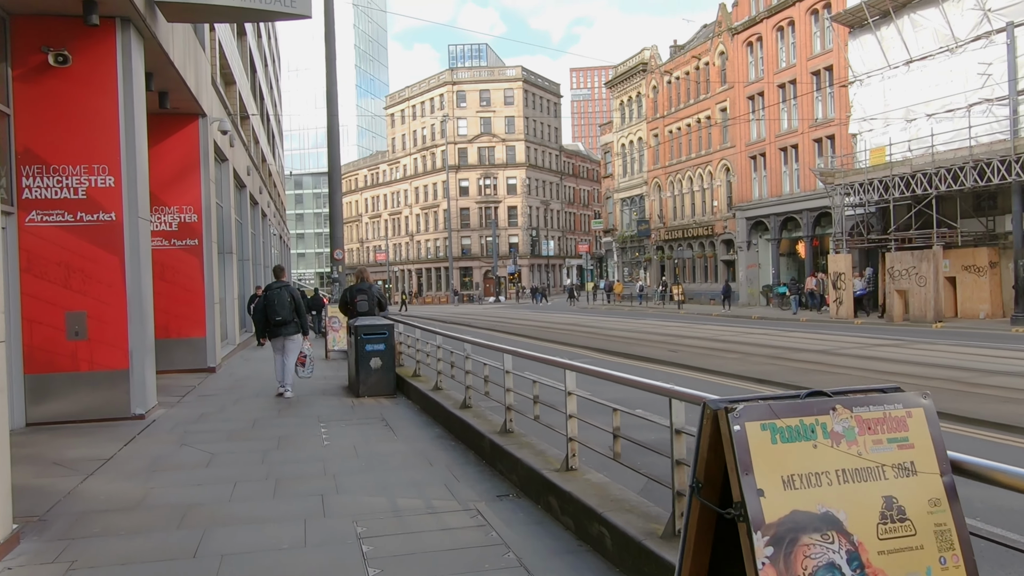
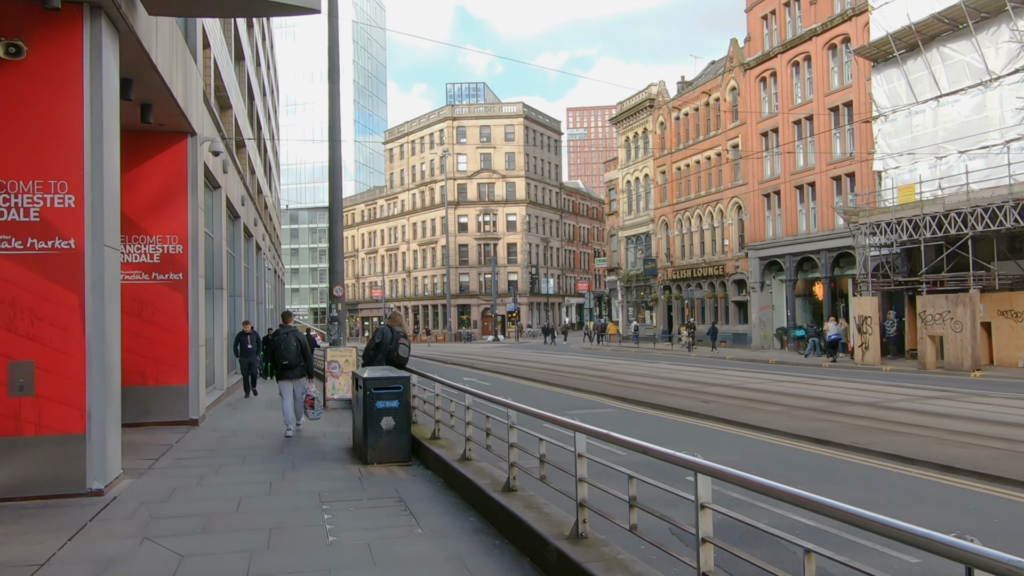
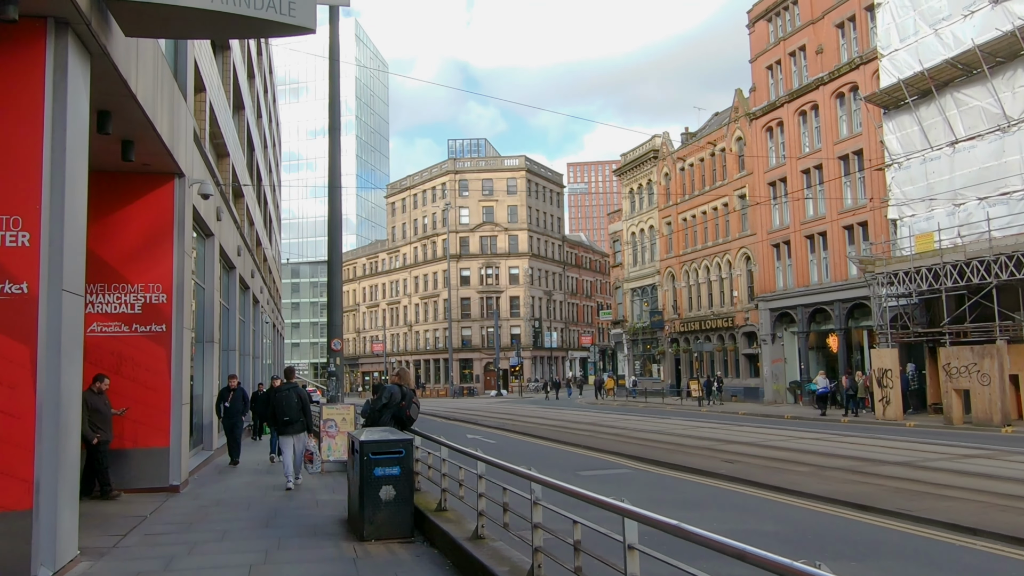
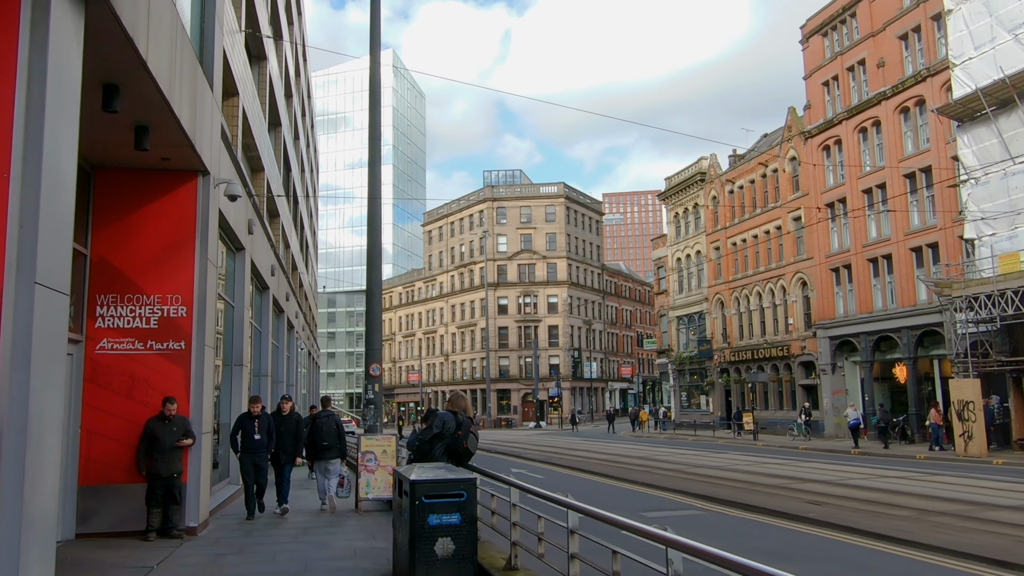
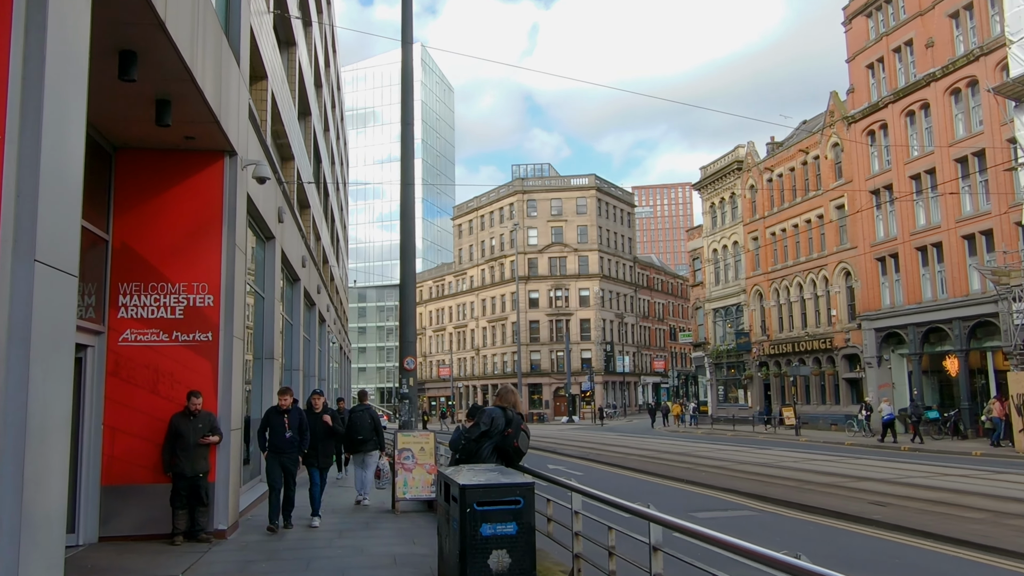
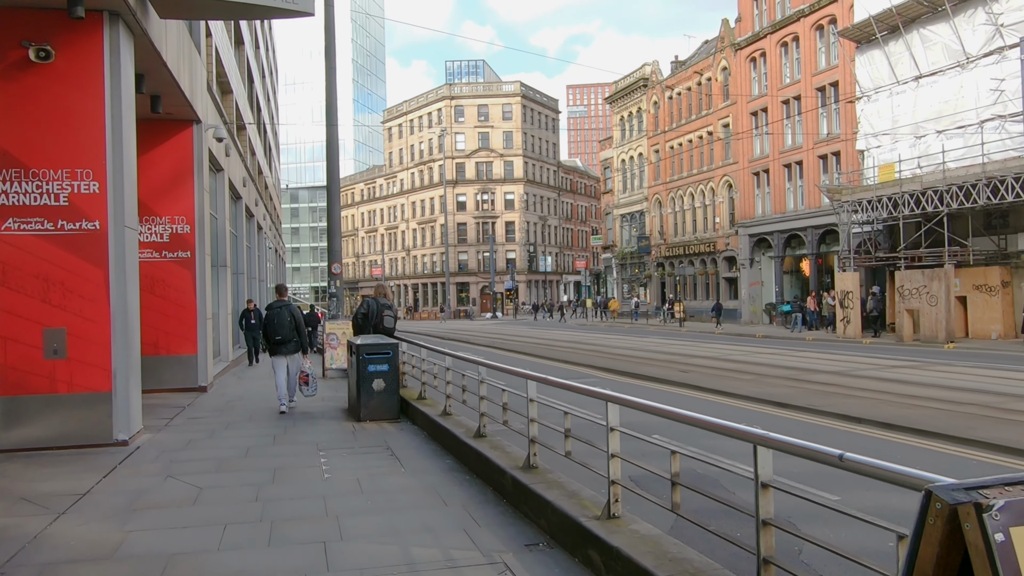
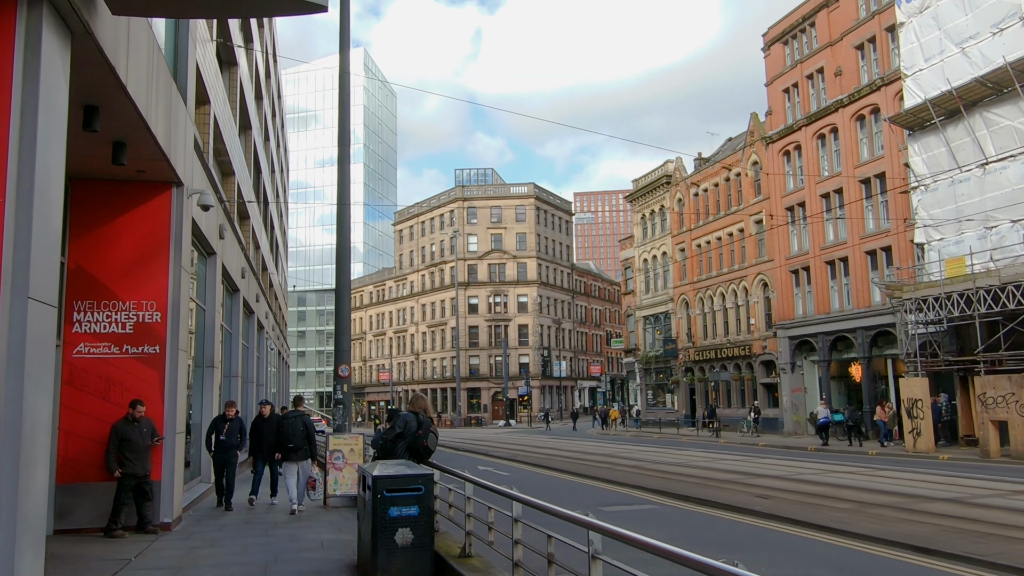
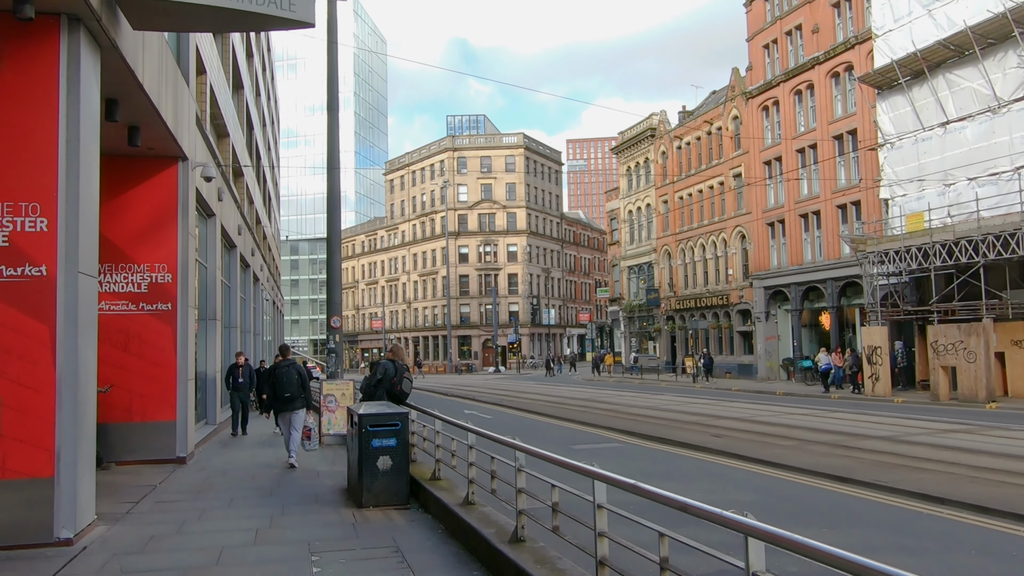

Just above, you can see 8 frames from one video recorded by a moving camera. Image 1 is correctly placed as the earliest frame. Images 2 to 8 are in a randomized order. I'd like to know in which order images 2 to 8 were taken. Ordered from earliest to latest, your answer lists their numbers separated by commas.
6, 2, 8, 3, 7, 4, 5
